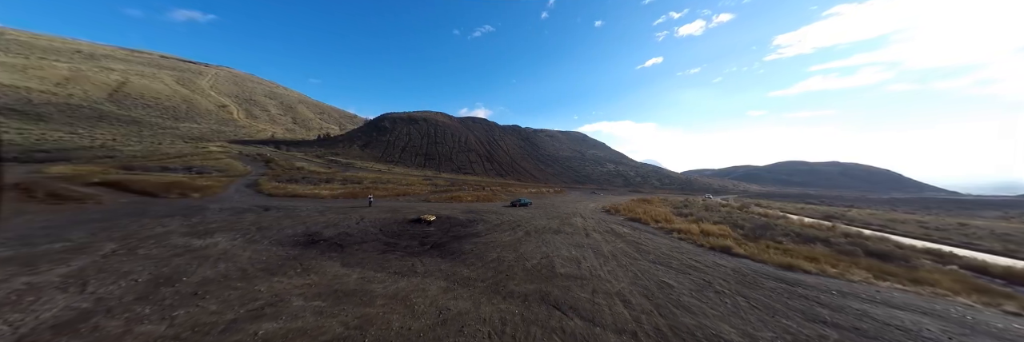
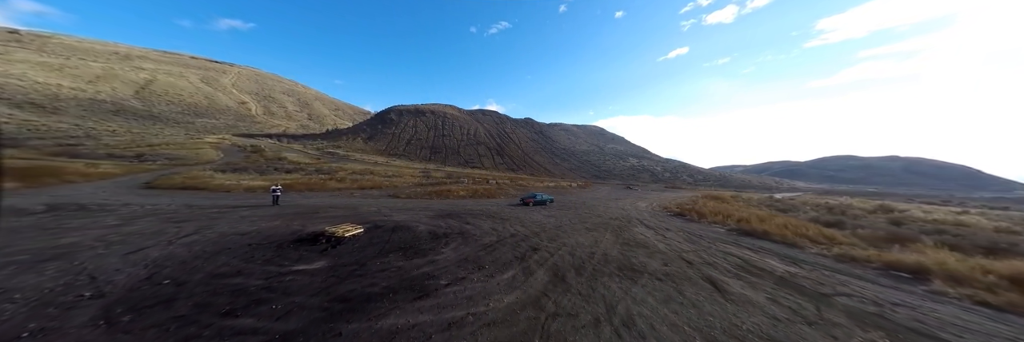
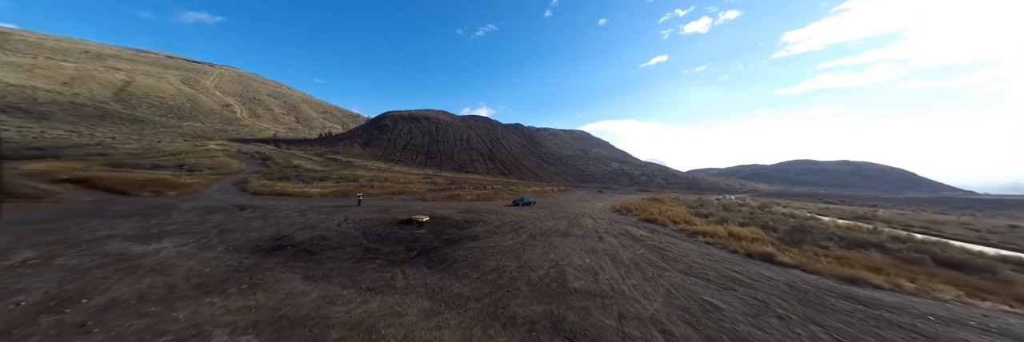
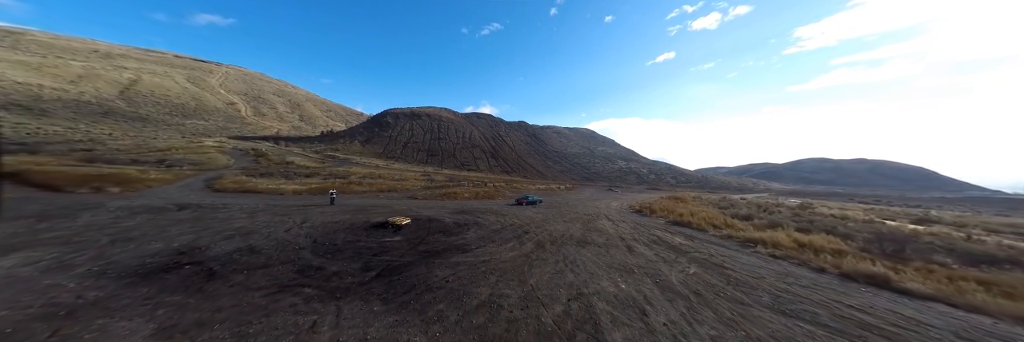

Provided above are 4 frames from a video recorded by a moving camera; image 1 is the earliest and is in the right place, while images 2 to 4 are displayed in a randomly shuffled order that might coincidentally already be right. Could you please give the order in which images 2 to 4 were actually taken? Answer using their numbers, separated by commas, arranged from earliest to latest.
3, 4, 2
